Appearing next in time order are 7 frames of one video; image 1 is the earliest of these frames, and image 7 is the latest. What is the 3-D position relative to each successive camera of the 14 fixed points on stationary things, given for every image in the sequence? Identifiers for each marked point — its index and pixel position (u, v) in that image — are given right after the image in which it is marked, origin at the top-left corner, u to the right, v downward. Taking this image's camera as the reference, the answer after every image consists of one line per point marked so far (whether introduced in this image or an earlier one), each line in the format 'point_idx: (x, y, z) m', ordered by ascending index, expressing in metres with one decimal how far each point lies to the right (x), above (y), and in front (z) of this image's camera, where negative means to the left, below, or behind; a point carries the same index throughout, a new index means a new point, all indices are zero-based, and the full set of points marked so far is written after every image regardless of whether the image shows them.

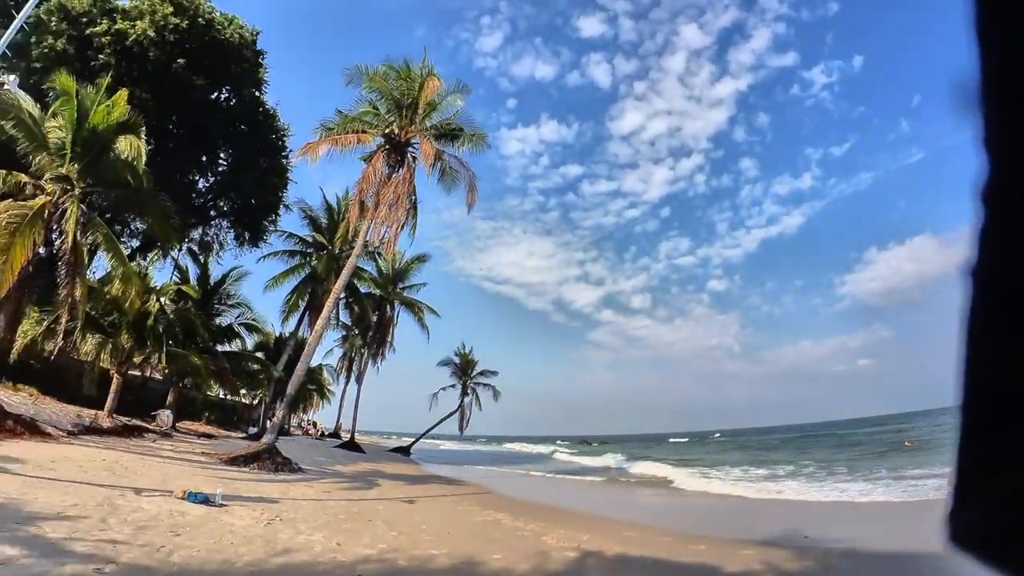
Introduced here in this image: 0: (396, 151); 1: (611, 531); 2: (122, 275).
0: (-3.3, +4.4, +18.1) m
1: (+1.9, -4.6, +10.3) m
2: (-9.3, +0.3, +13.1) m
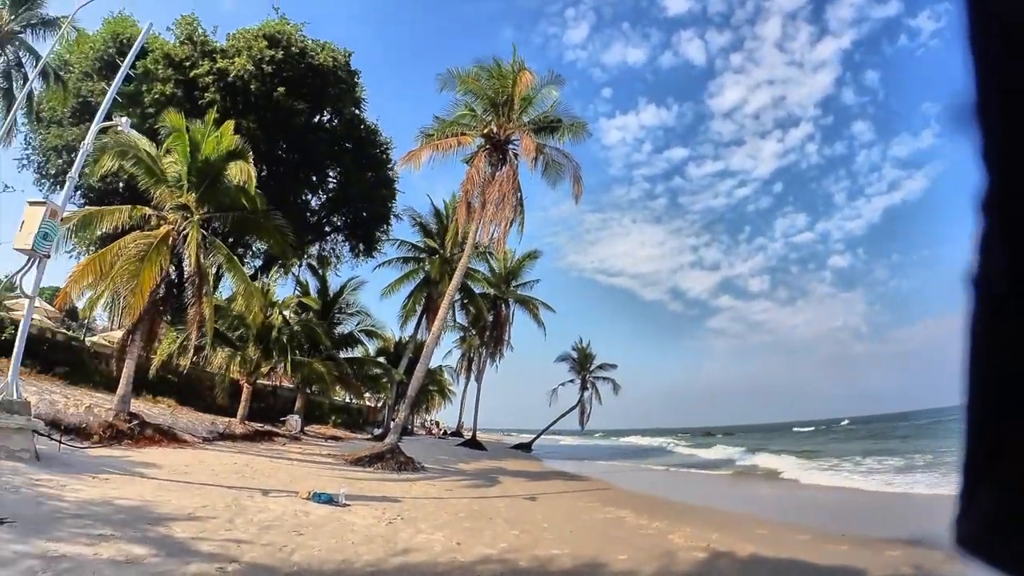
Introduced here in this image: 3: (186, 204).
0: (-0.6, +4.5, +17.8) m
1: (+4.0, -4.1, +9.3) m
2: (-6.9, 0.0, +13.9) m
3: (-8.2, +2.3, +13.7) m
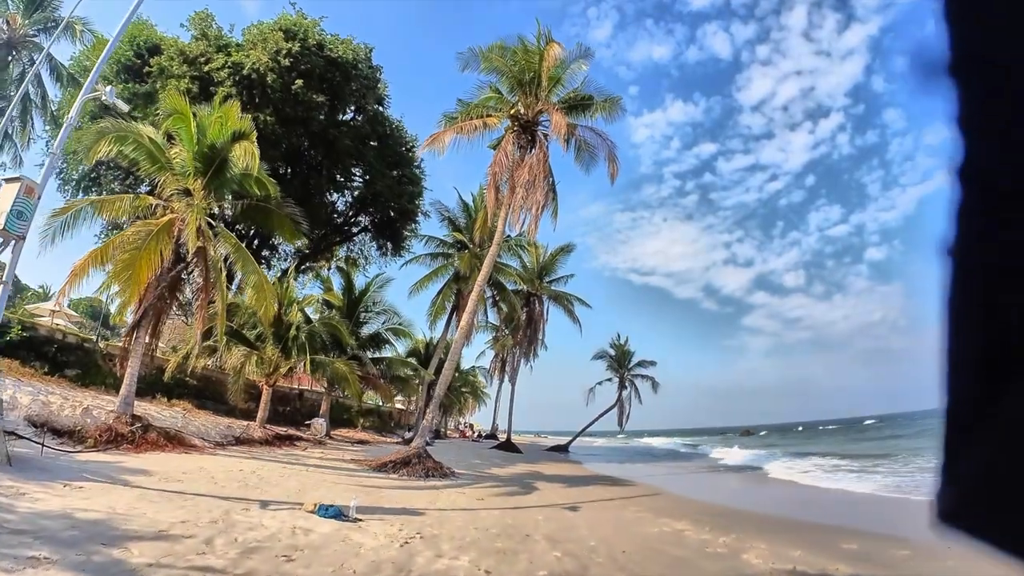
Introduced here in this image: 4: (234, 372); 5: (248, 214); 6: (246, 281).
0: (+0.3, +4.8, +16.6) m
1: (+4.6, -3.6, +7.8) m
2: (-6.2, +0.1, +13.0) m
3: (-7.5, +2.4, +12.9) m
4: (-8.0, -2.4, +15.8) m
5: (-6.9, +2.0, +14.1) m
6: (-6.1, +0.2, +12.6) m
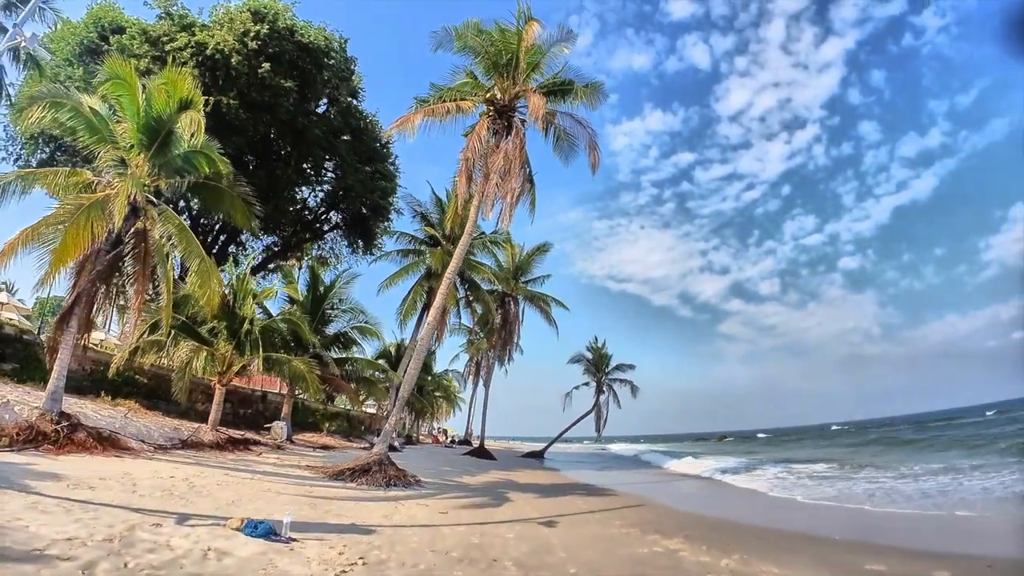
0: (-0.4, +4.9, +15.7) m
1: (+4.1, -3.5, +7.0) m
2: (-6.7, +0.4, +11.8) m
3: (-8.0, +2.6, +11.7) m
4: (-8.7, -2.2, +14.5) m
5: (-7.5, +2.3, +12.9) m
6: (-6.6, +0.4, +11.4) m
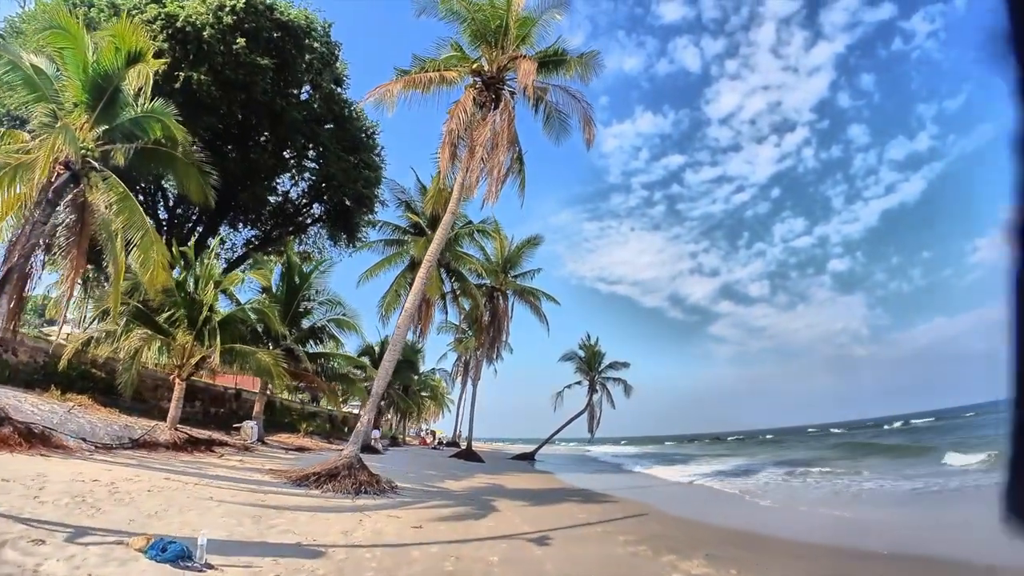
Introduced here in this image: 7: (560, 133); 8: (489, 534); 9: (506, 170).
0: (-0.6, +5.2, +14.5) m
1: (+4.0, -3.2, +5.8) m
2: (-6.9, +0.7, +10.5) m
3: (-8.2, +3.0, +10.3) m
4: (-9.0, -1.8, +13.1) m
5: (-7.7, +2.6, +11.6) m
6: (-6.8, +0.7, +10.1) m
7: (+1.5, +4.6, +16.4) m
8: (-0.3, -3.1, +6.9) m
9: (-0.1, +2.8, +13.4) m
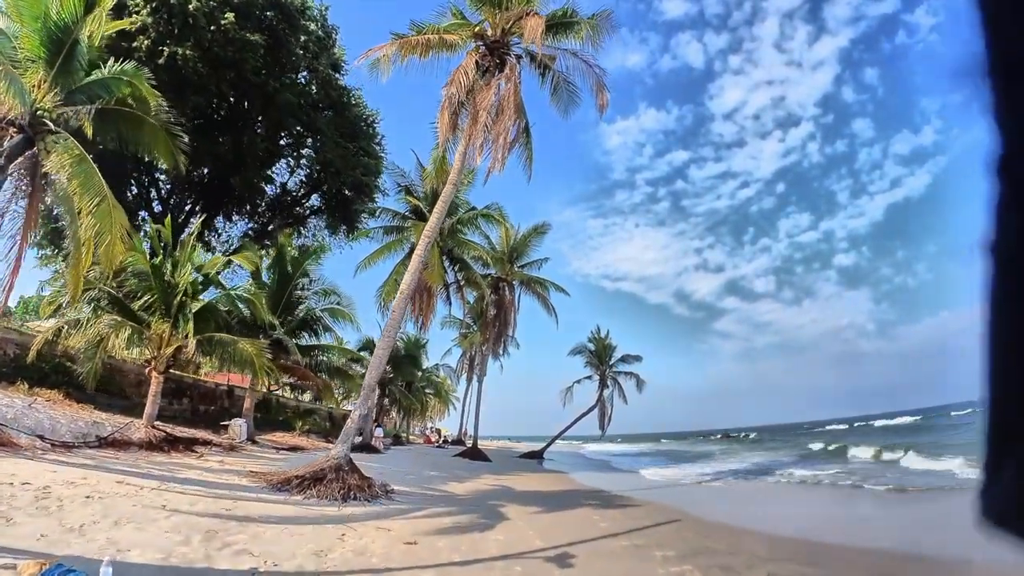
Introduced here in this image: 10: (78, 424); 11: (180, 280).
0: (-0.5, +5.6, +13.2) m
1: (+4.1, -2.8, +4.6) m
2: (-6.8, +1.0, +9.3) m
3: (-8.1, +3.3, +9.1) m
4: (-8.8, -1.5, +11.9) m
5: (-7.6, +3.0, +10.3) m
6: (-6.7, +1.1, +8.9) m
7: (+1.6, +5.0, +15.1) m
8: (-0.1, -2.7, +5.7) m
9: (0.0, +3.3, +12.1) m
10: (-8.7, -2.8, +11.2) m
11: (-7.1, +0.1, +12.0) m
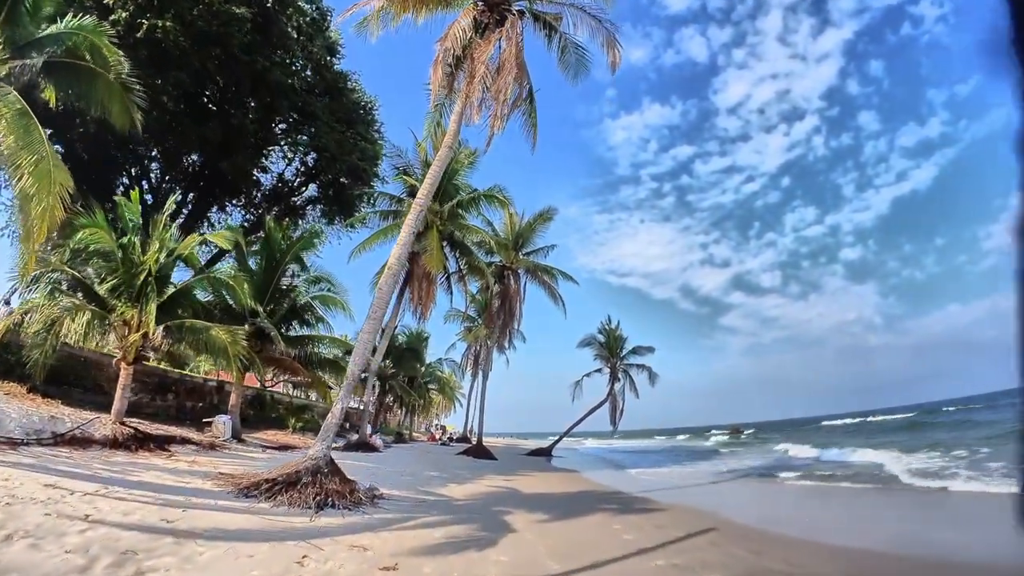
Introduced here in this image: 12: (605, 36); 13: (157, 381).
0: (-0.4, +6.1, +11.9) m
1: (+4.2, -2.3, +3.2) m
2: (-6.7, +1.4, +8.0) m
3: (-8.0, +3.6, +7.9) m
4: (-8.7, -1.1, +10.7) m
5: (-7.5, +3.3, +9.1) m
6: (-6.6, +1.4, +7.6) m
7: (+1.7, +5.5, +13.7) m
8: (-0.1, -2.3, +4.4) m
9: (+0.1, +3.7, +10.8) m
10: (-8.5, -2.5, +10.0) m
11: (-7.0, +0.5, +10.8) m
12: (+2.2, +5.6, +12.5) m
13: (-10.7, -2.8, +16.5) m
